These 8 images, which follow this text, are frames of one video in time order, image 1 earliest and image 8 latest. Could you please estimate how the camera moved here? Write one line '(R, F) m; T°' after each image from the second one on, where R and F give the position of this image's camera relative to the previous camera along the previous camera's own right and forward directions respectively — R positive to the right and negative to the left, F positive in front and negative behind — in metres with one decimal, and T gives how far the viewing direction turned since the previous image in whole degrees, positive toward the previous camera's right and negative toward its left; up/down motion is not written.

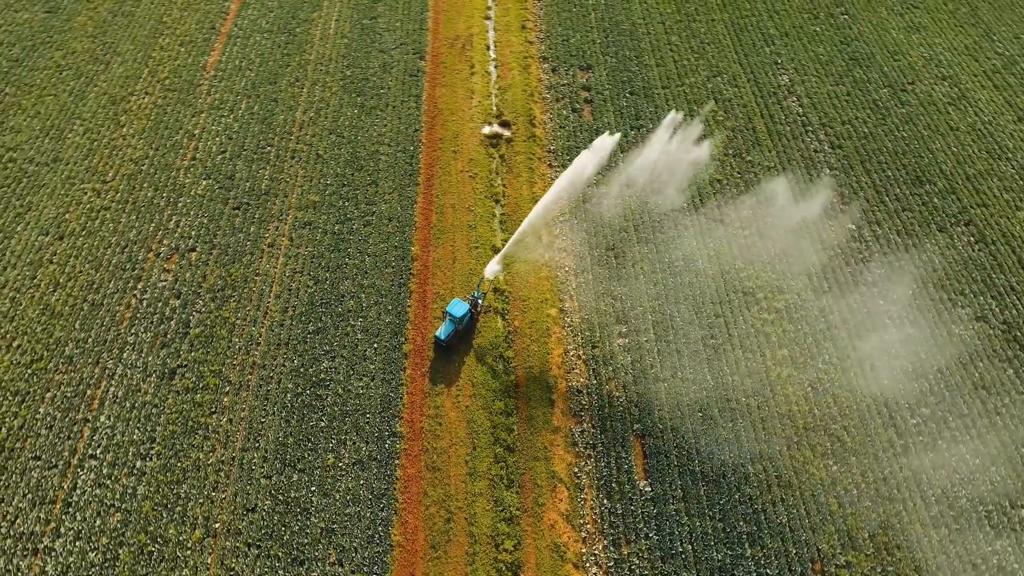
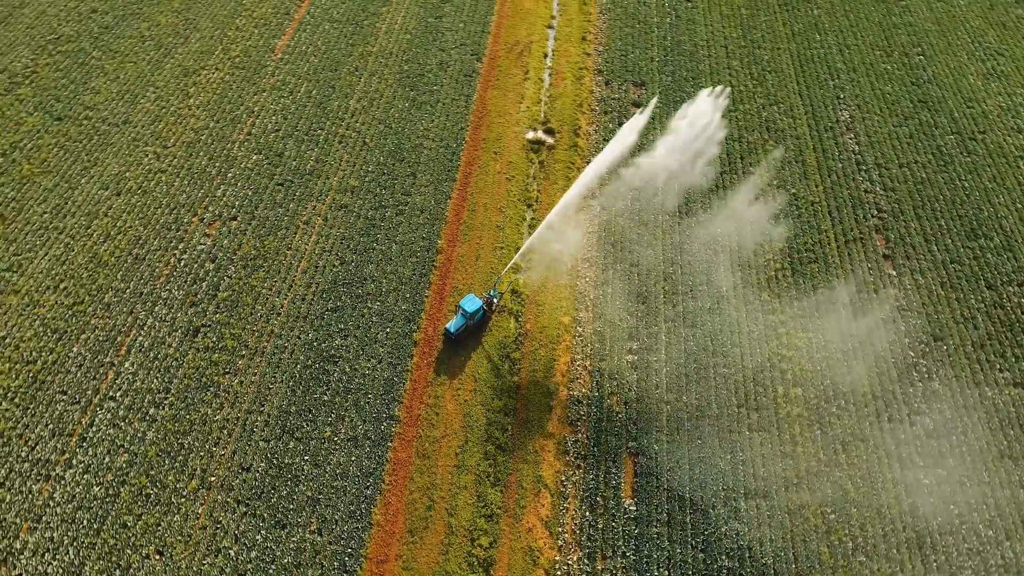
(+1.2, -0.1) m; -5°
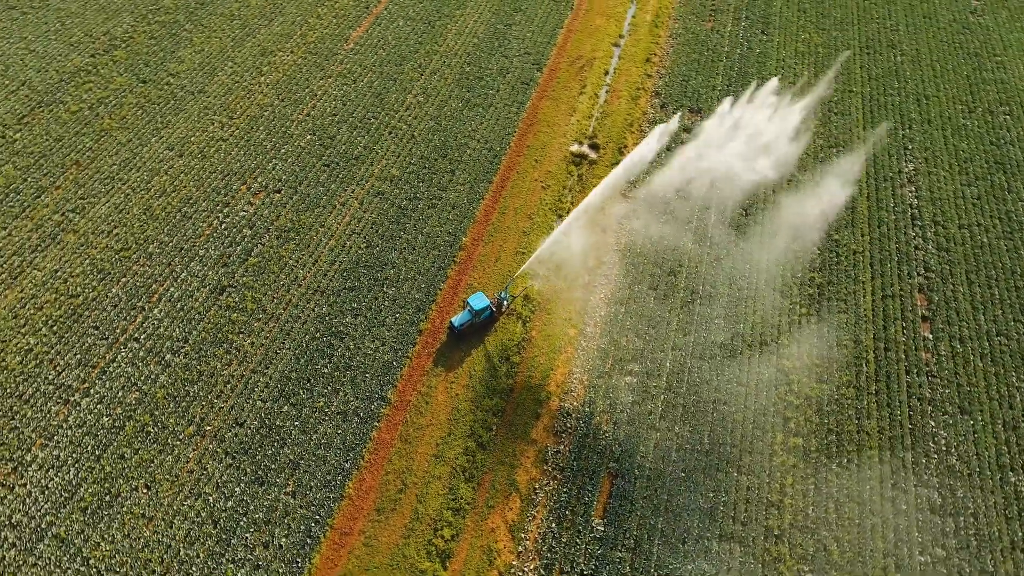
(+1.7, -0.1) m; -6°
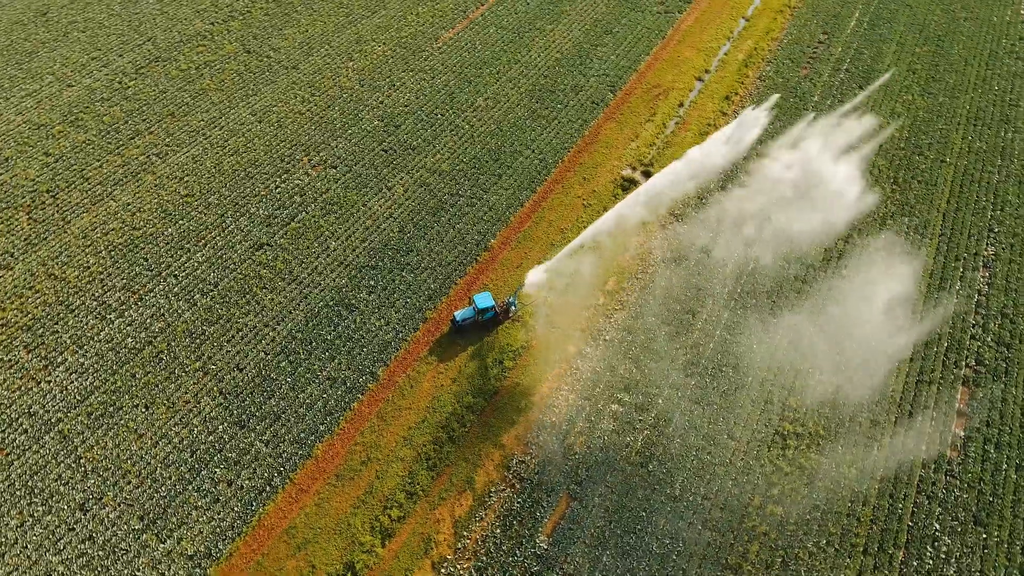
(+2.6, 0.0) m; -9°
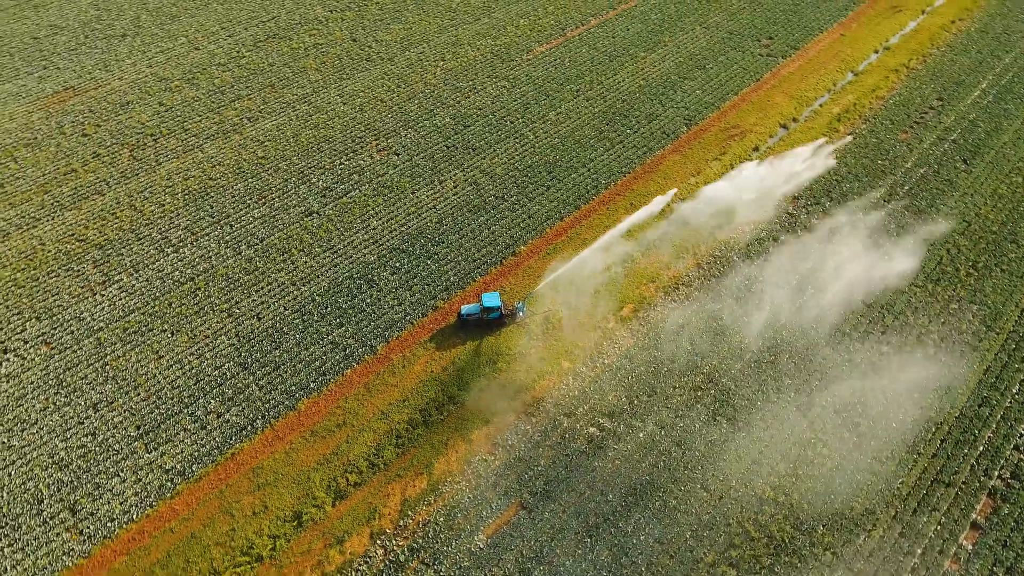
(+2.9, -0.1) m; -10°
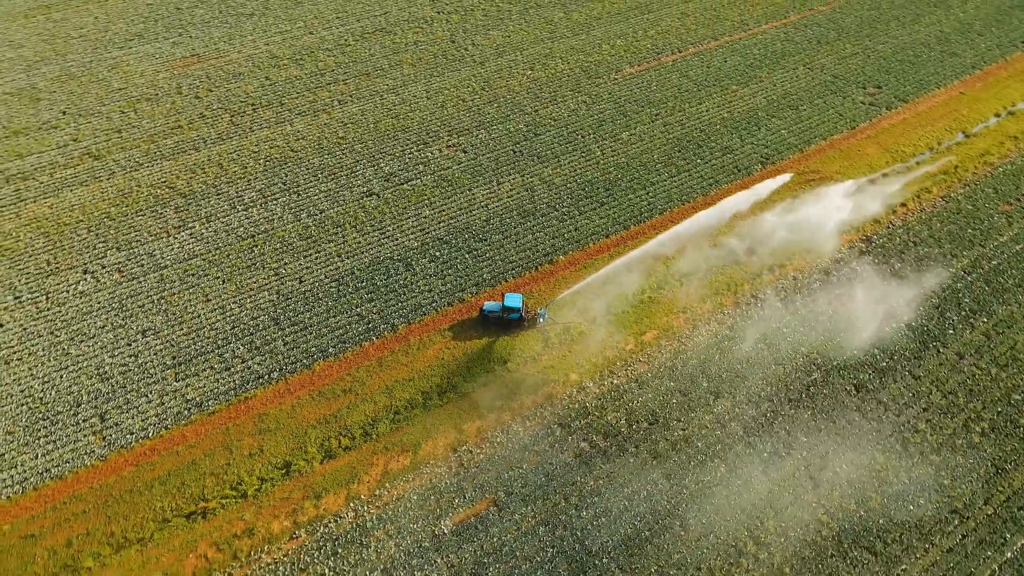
(+2.3, -0.1) m; -9°
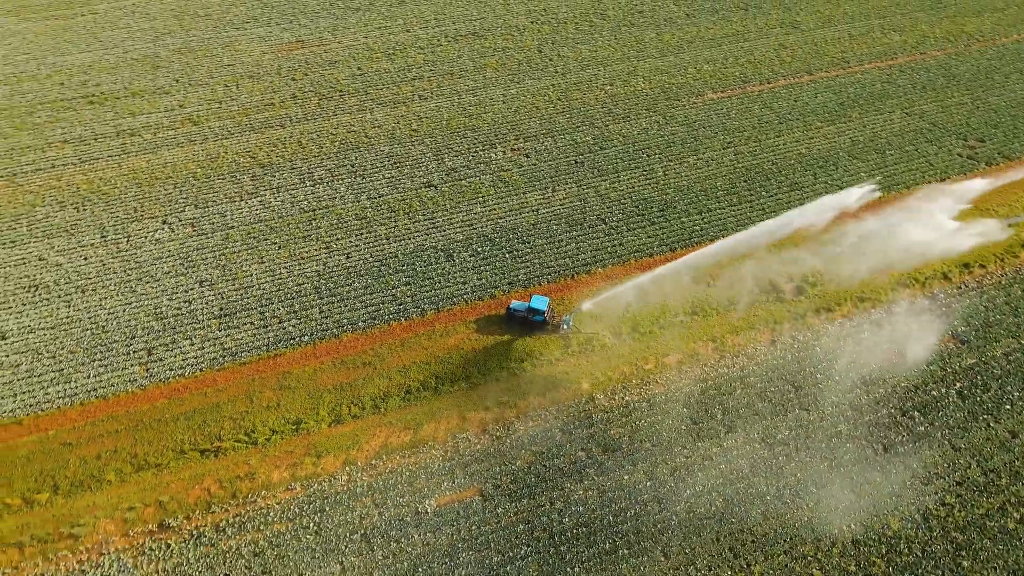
(+1.9, -0.2) m; -8°
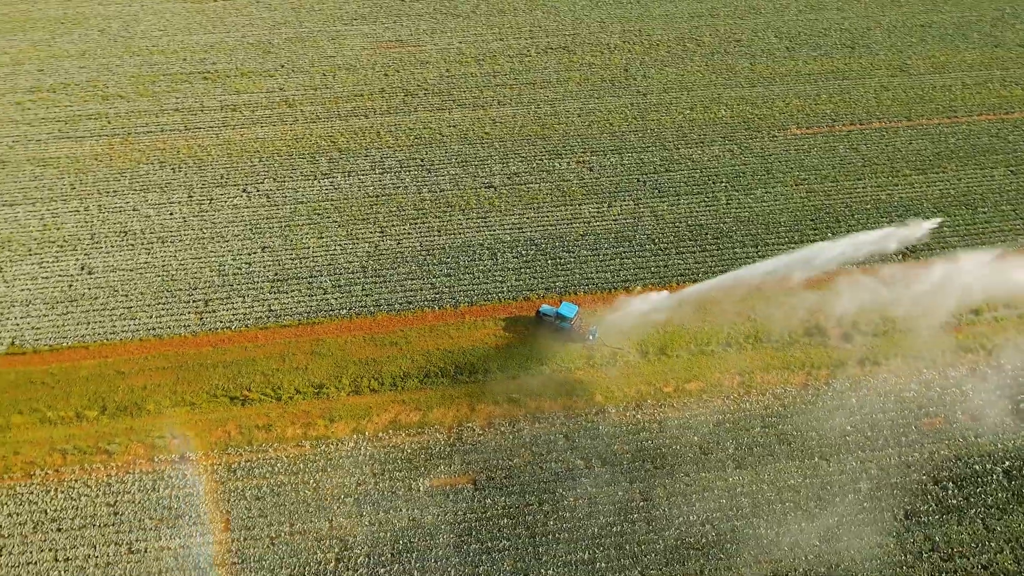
(+1.9, -0.2) m; -8°
